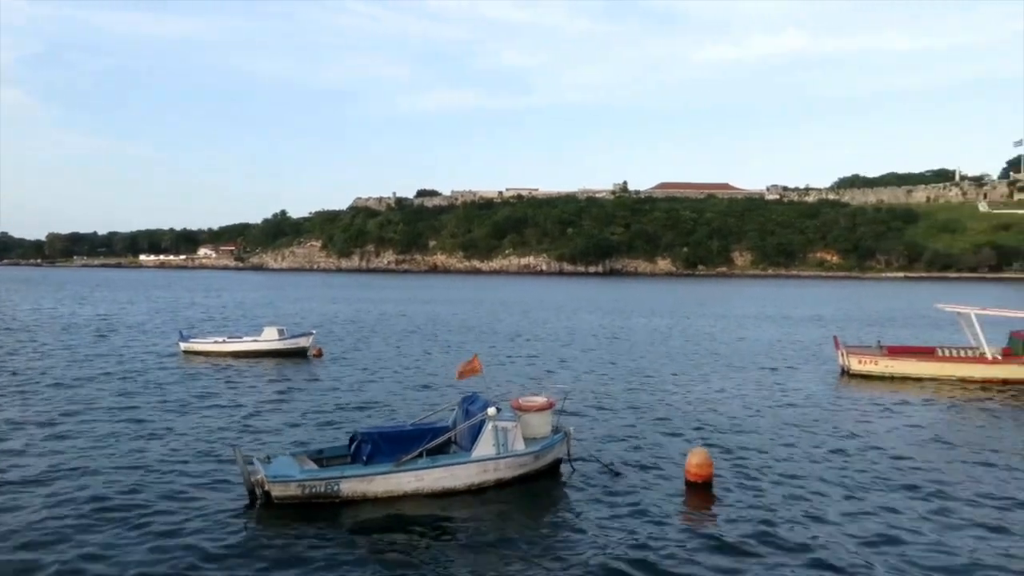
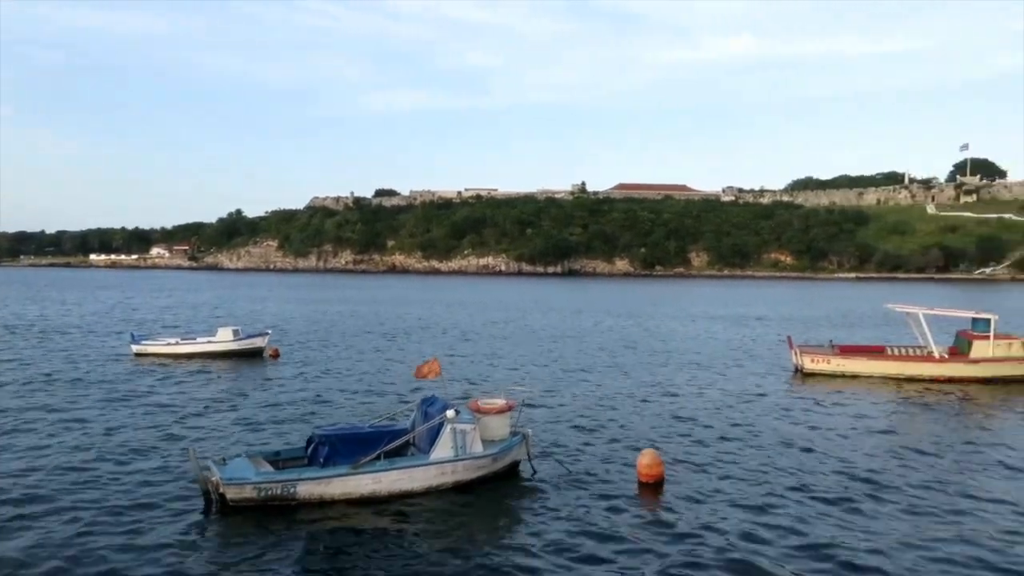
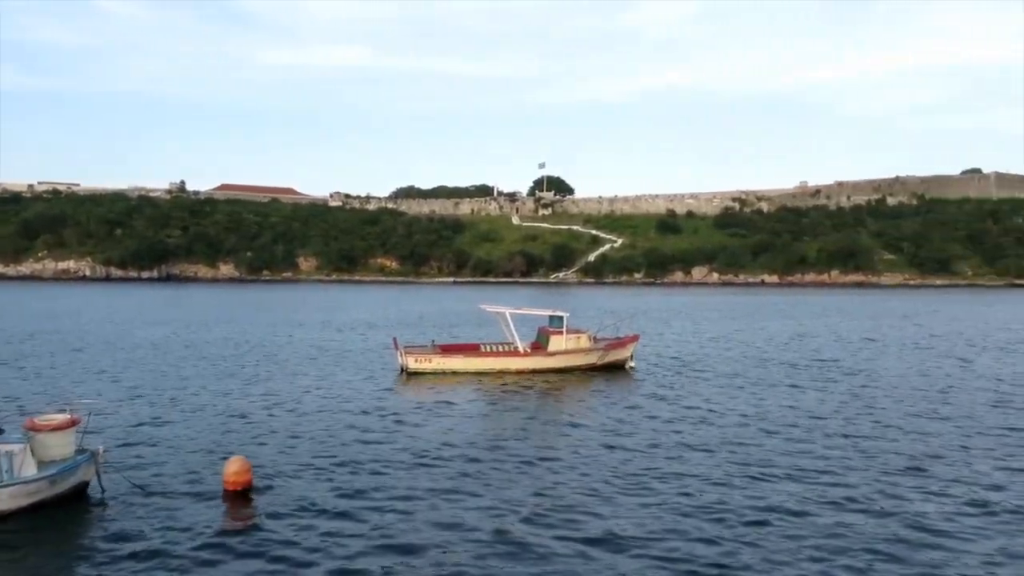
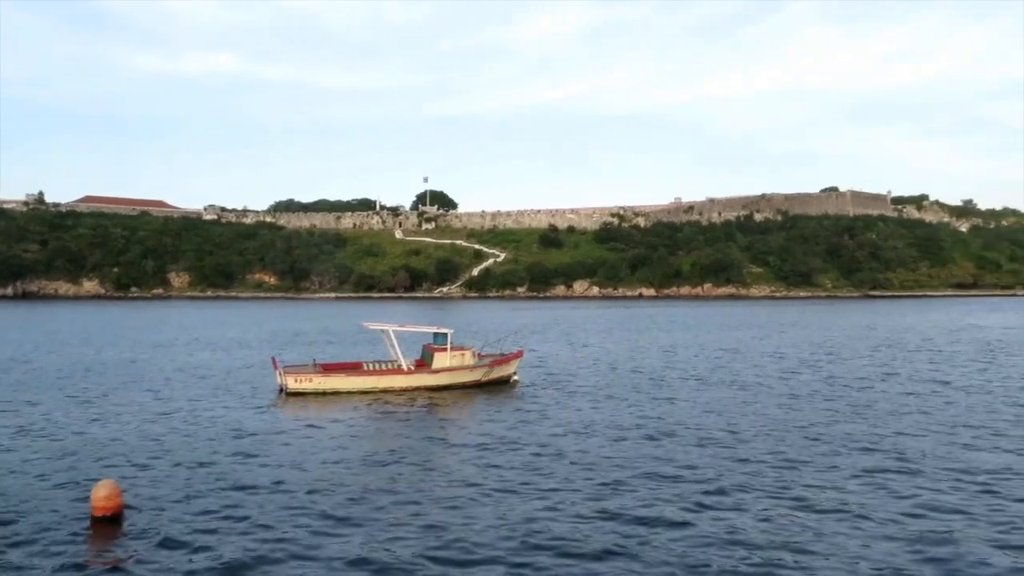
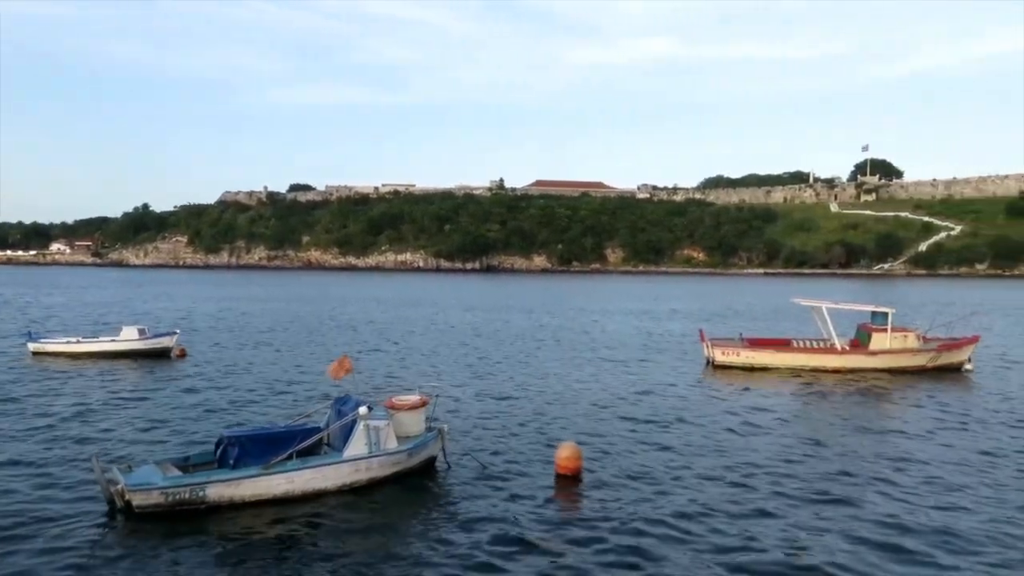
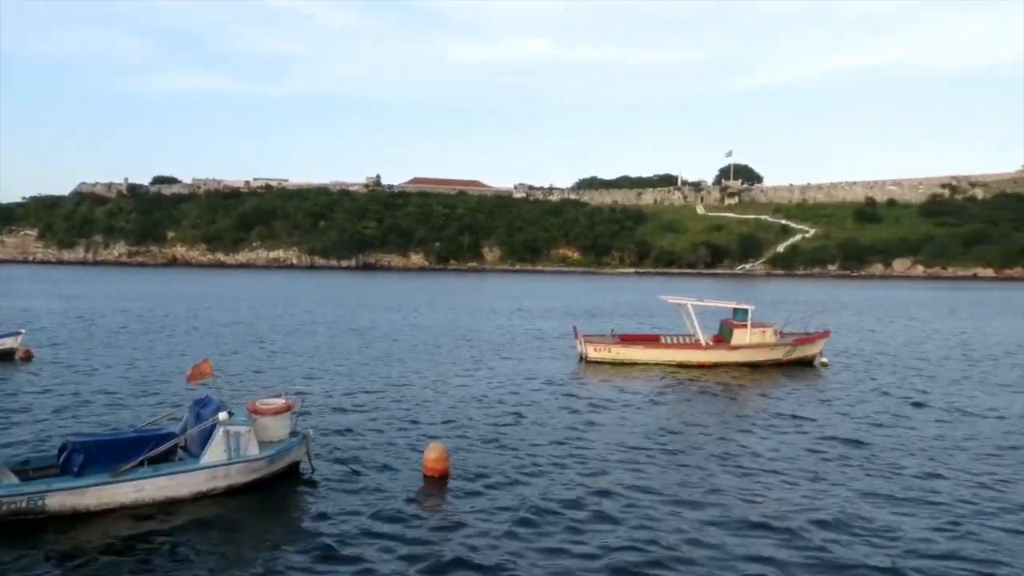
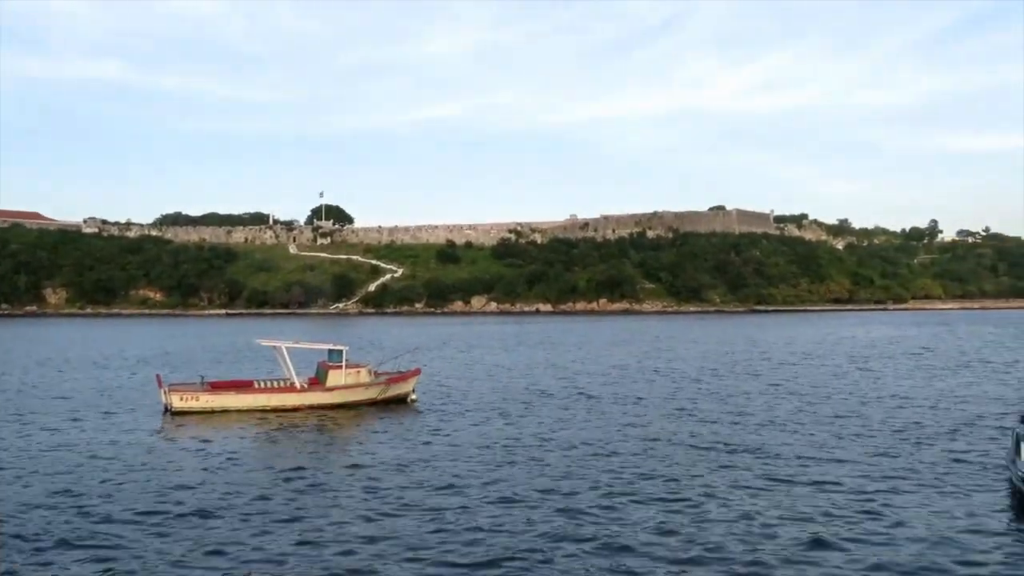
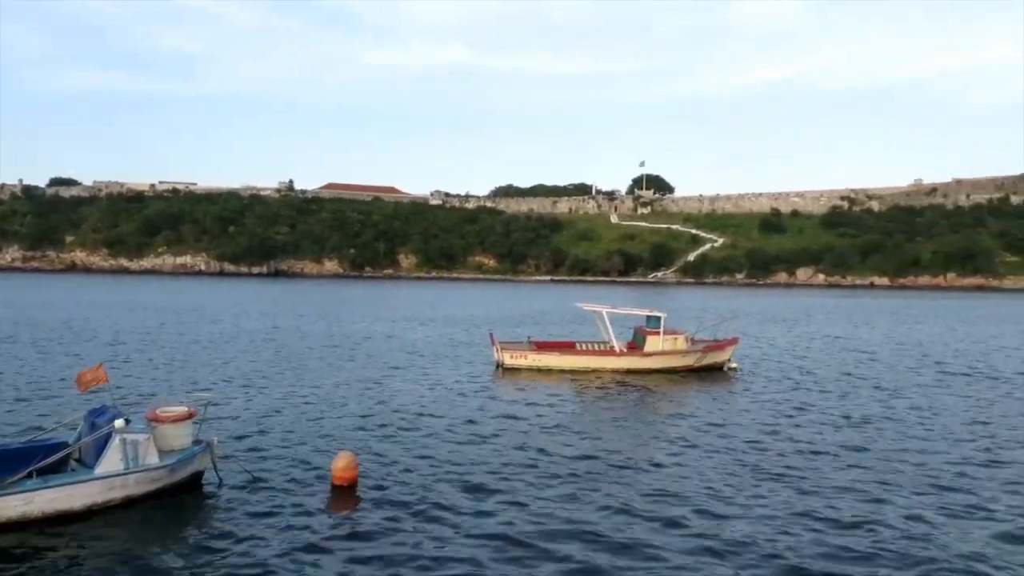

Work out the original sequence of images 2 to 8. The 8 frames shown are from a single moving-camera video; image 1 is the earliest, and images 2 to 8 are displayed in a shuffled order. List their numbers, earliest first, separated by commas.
2, 5, 6, 8, 3, 4, 7
